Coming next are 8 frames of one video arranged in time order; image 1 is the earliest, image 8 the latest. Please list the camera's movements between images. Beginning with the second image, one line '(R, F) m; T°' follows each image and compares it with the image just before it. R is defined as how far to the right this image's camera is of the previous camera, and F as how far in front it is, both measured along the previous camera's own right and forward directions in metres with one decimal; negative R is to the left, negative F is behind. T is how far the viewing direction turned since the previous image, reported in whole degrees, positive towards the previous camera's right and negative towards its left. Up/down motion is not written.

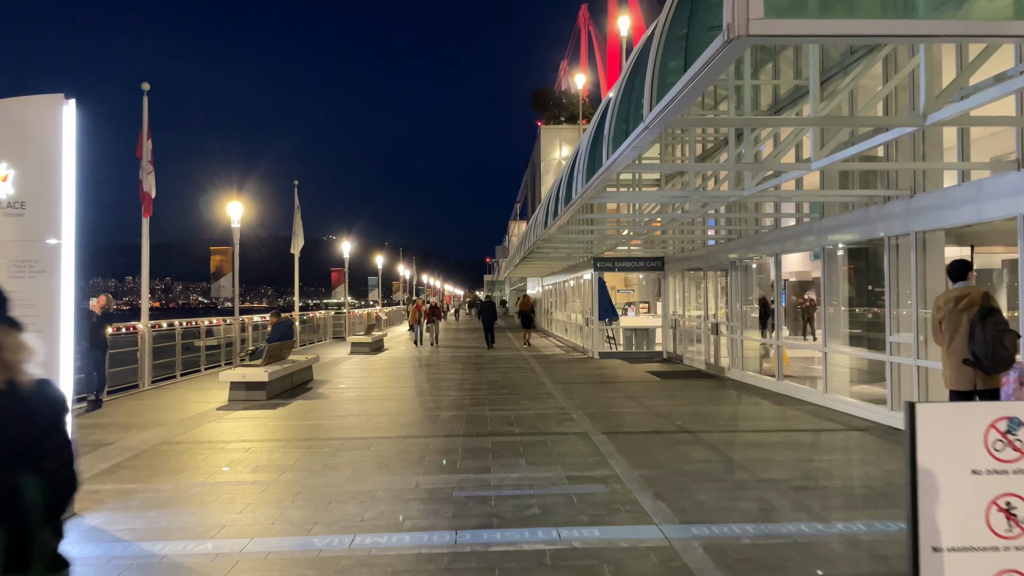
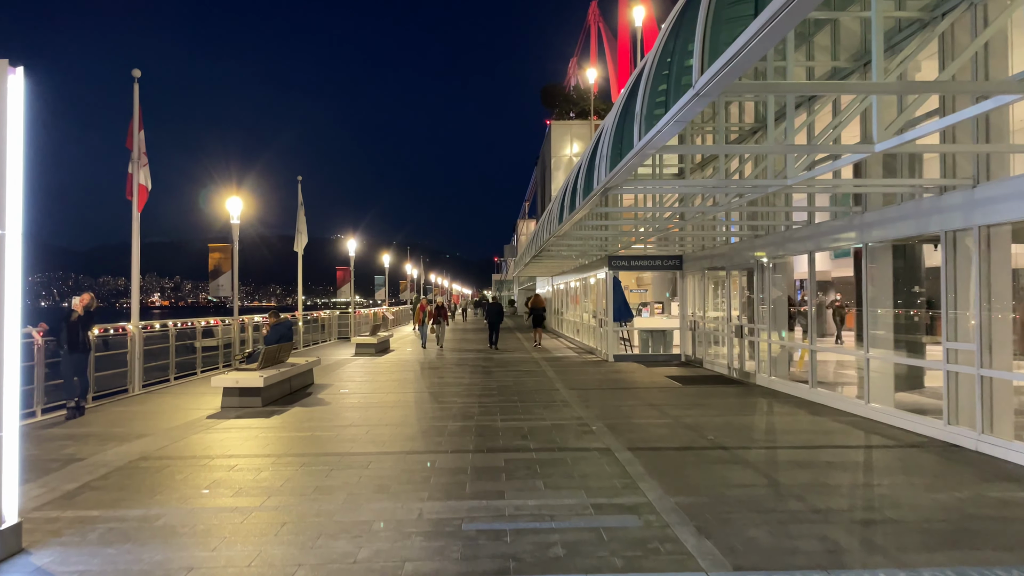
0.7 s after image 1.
(-0.1, +0.7) m; -1°
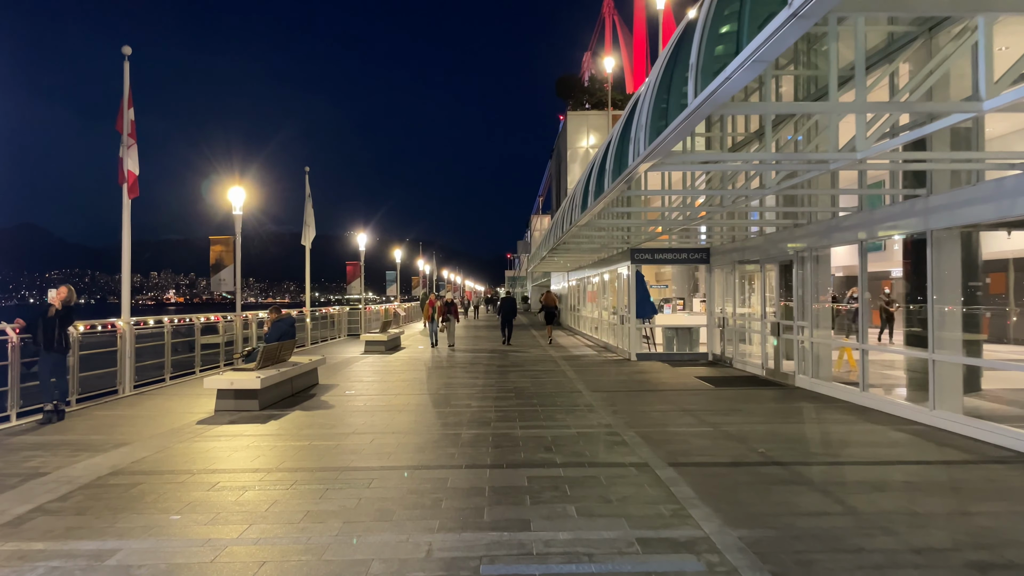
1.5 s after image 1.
(-0.1, +0.8) m; -1°
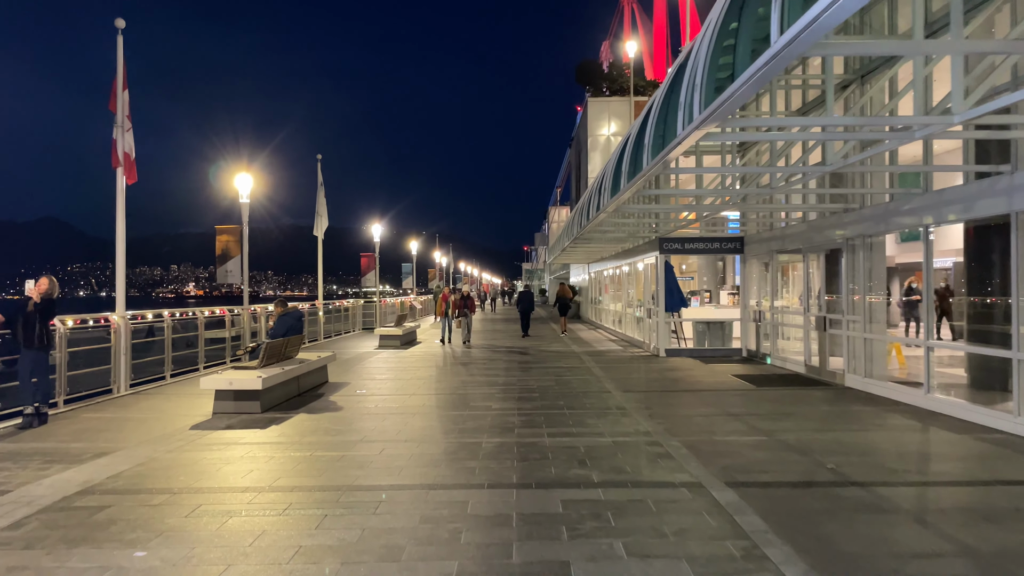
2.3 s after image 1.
(-0.1, +0.8) m; -1°
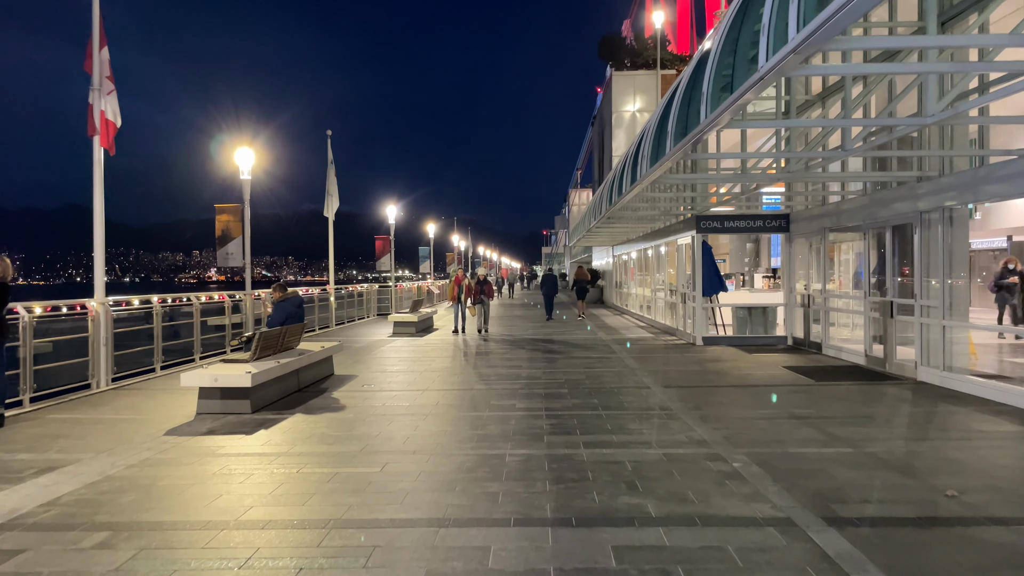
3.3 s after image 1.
(-0.1, +1.1) m; -1°
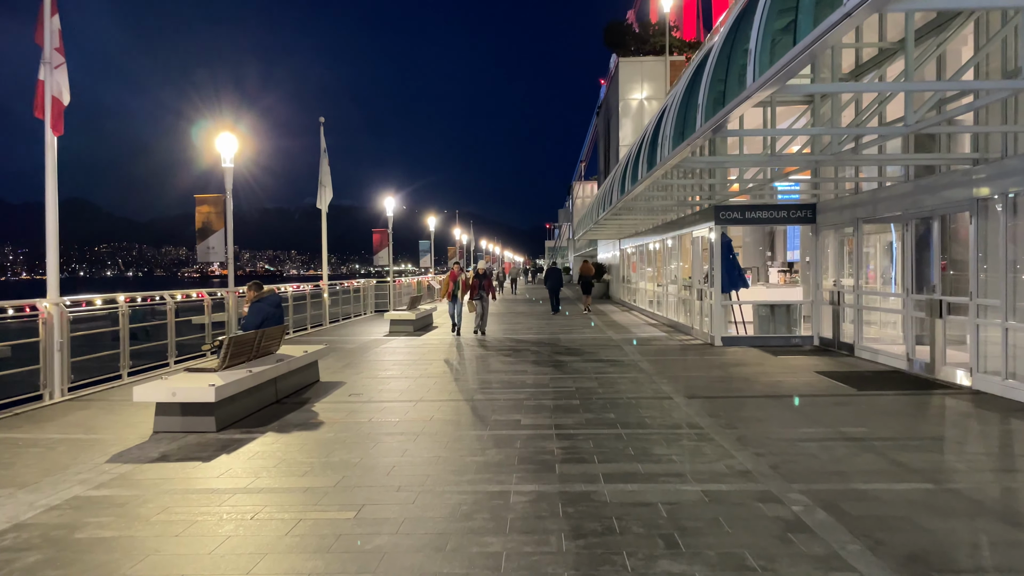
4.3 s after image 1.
(0.0, +0.9) m; 0°
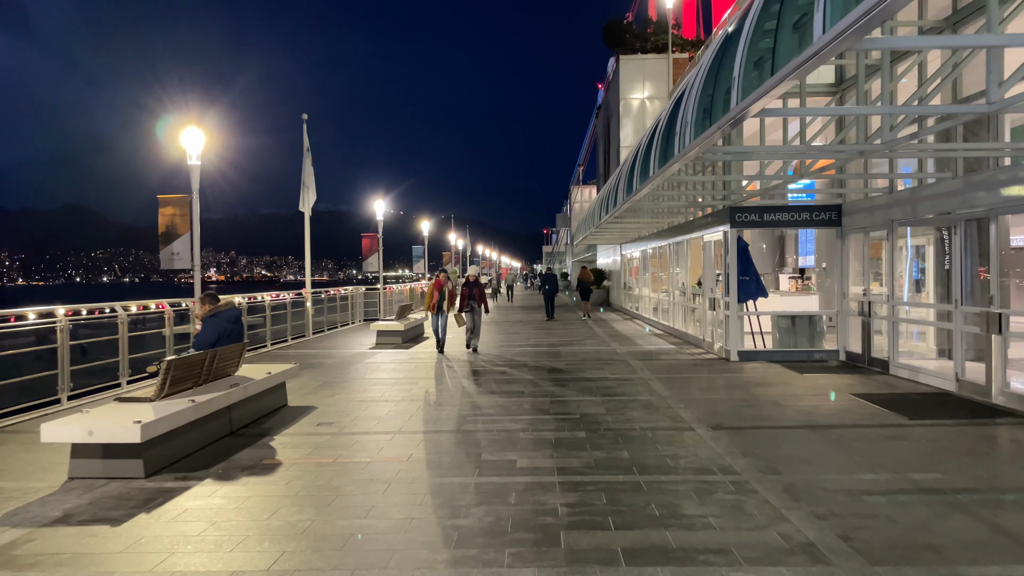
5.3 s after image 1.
(0.0, +1.1) m; 0°
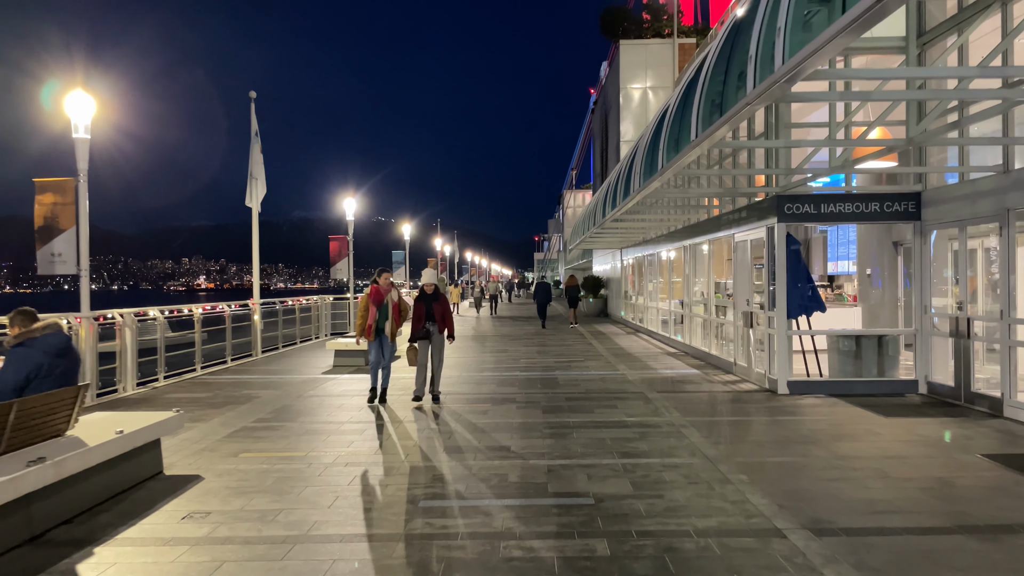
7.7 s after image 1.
(+0.1, +2.4) m; +1°
